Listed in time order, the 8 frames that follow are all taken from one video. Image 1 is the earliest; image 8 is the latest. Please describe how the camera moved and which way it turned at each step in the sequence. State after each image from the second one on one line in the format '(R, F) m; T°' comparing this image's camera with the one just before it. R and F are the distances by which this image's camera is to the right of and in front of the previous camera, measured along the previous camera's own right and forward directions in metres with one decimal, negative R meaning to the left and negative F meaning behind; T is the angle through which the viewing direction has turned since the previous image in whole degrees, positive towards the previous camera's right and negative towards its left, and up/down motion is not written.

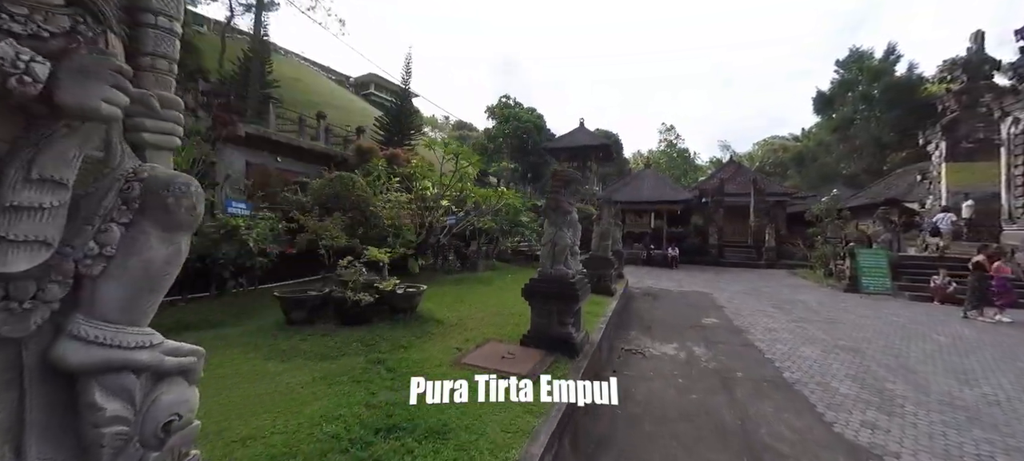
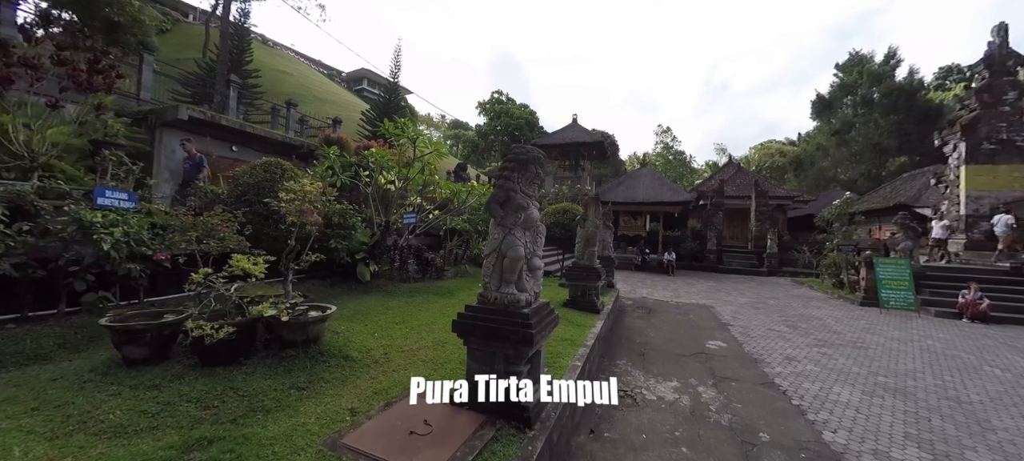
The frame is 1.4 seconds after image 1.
(+0.5, +1.3) m; +1°
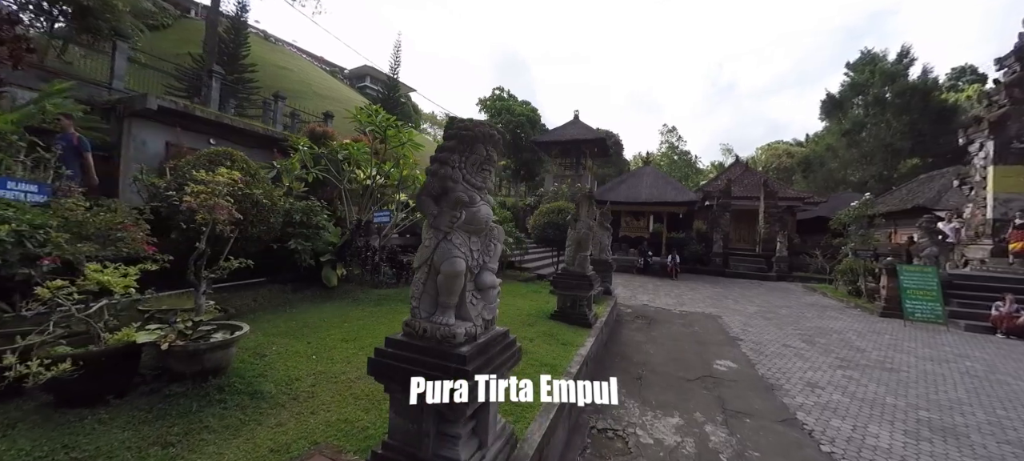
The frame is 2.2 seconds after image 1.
(+0.3, +0.8) m; -1°
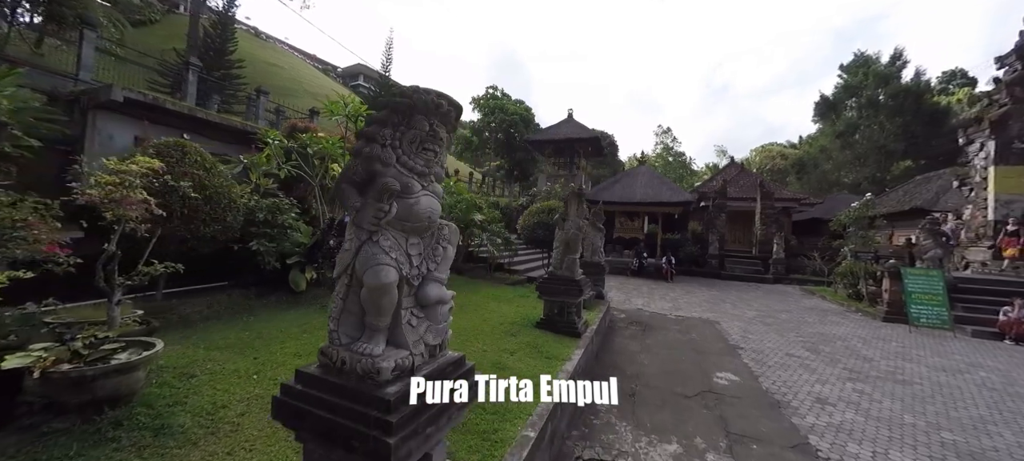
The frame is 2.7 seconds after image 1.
(+0.2, +0.5) m; +1°
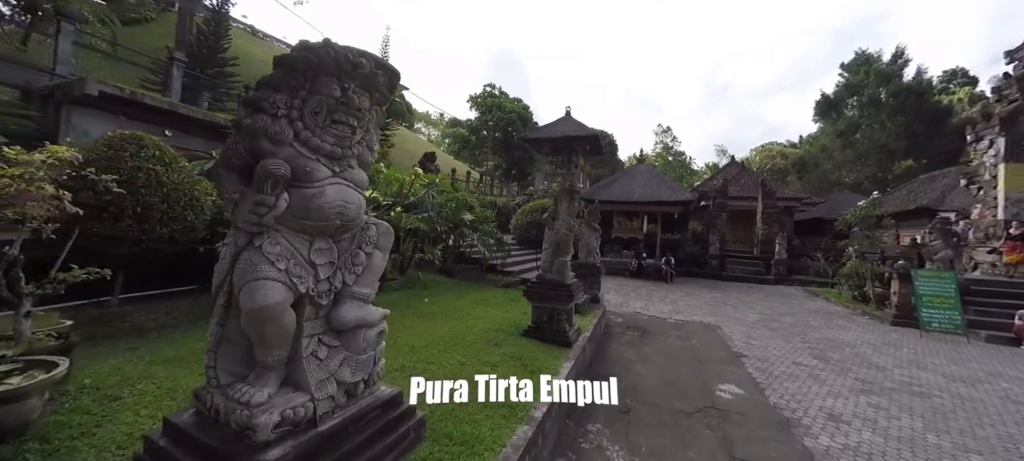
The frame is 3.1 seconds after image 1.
(+0.2, +0.4) m; 0°
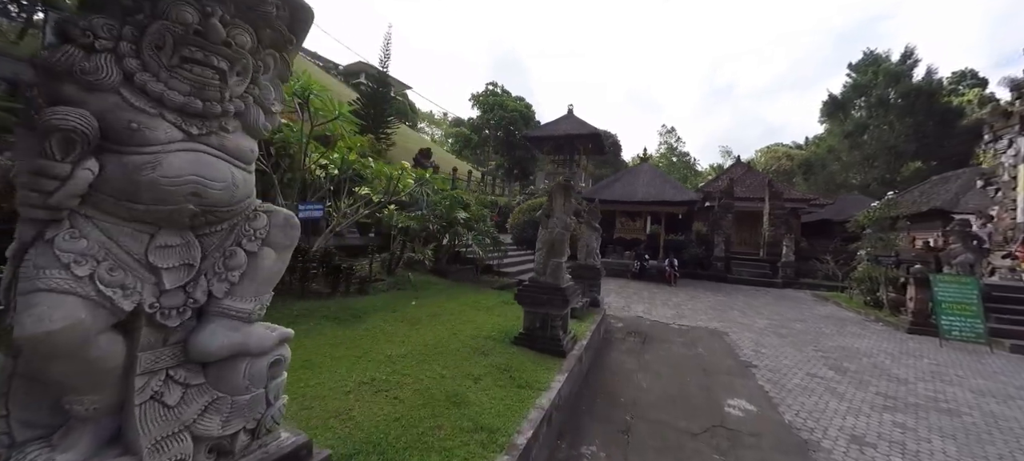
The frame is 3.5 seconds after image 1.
(+0.1, +0.4) m; 0°
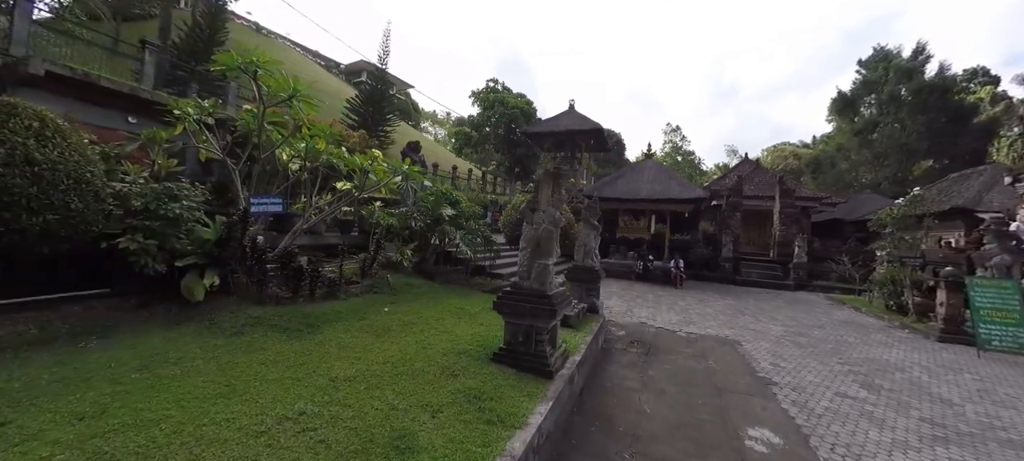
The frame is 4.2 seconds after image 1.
(+0.2, +0.7) m; -1°
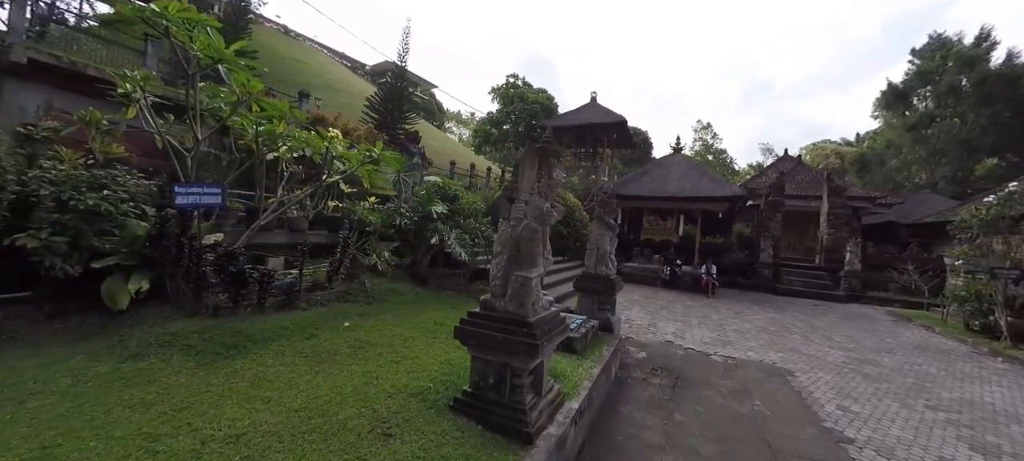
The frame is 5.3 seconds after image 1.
(+0.4, +1.0) m; -4°
